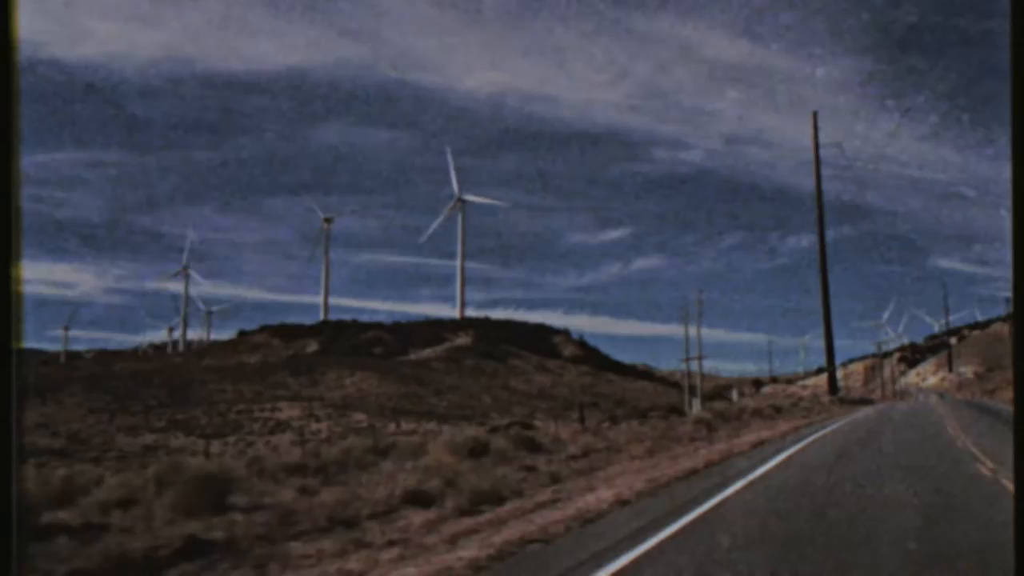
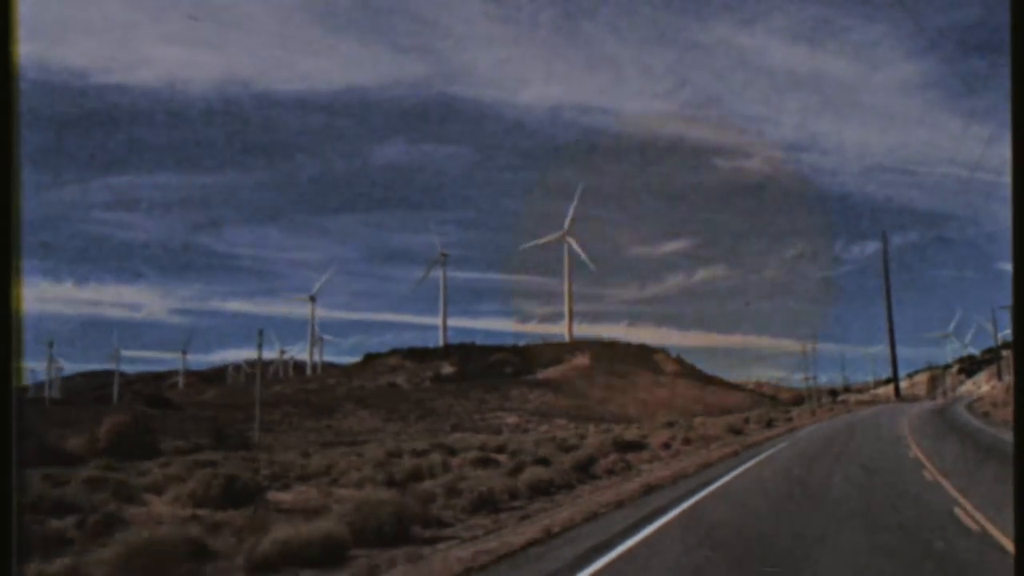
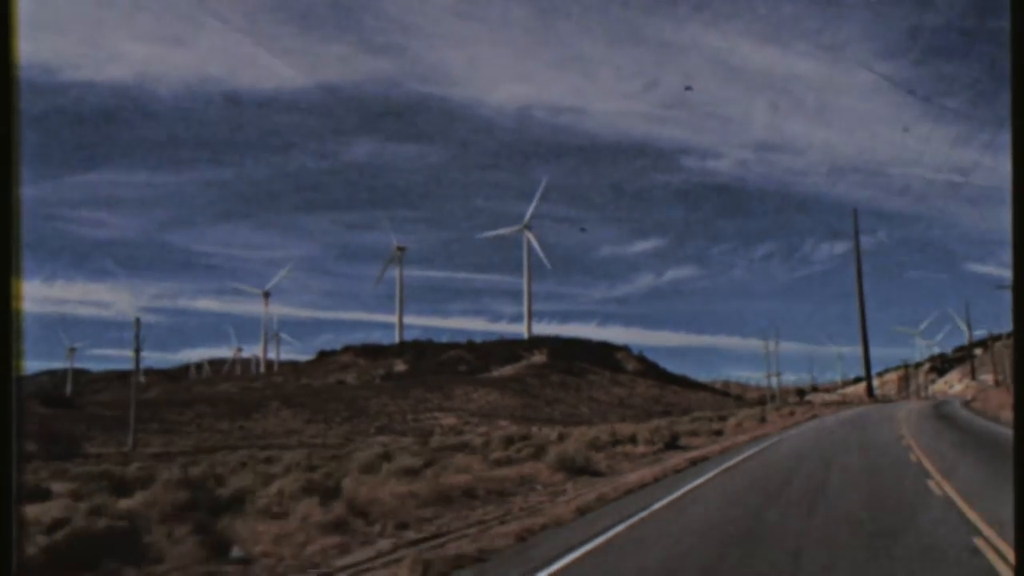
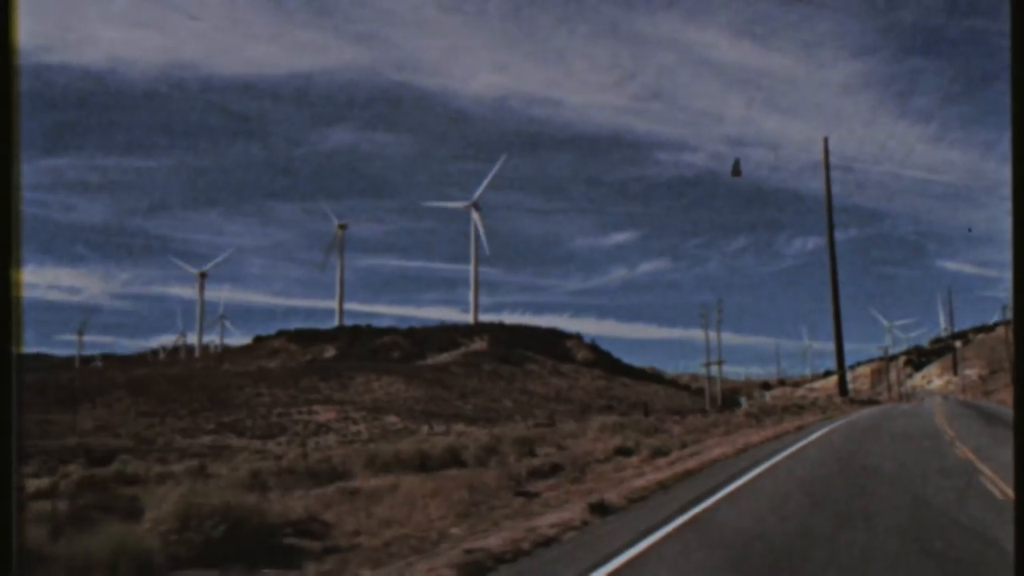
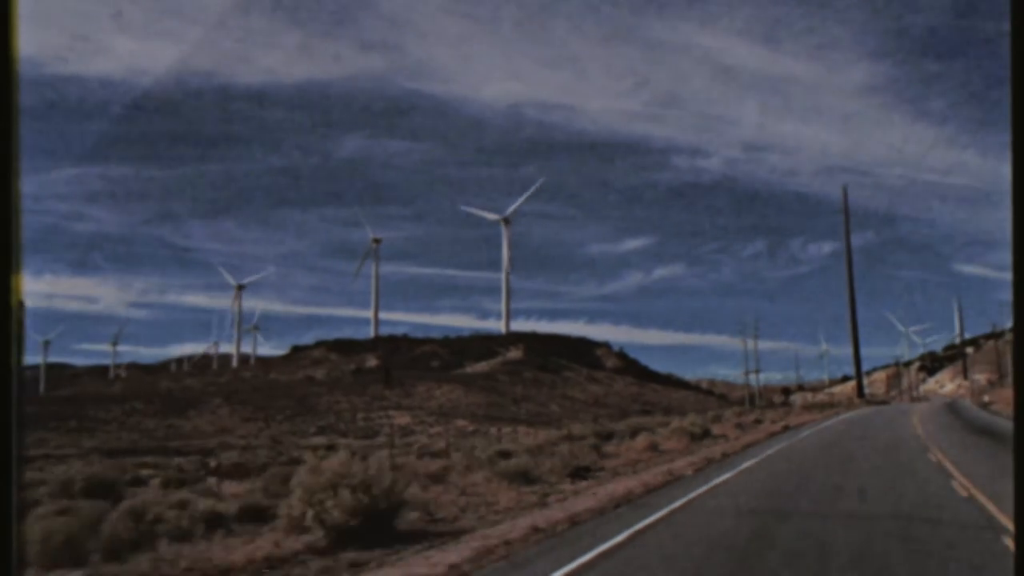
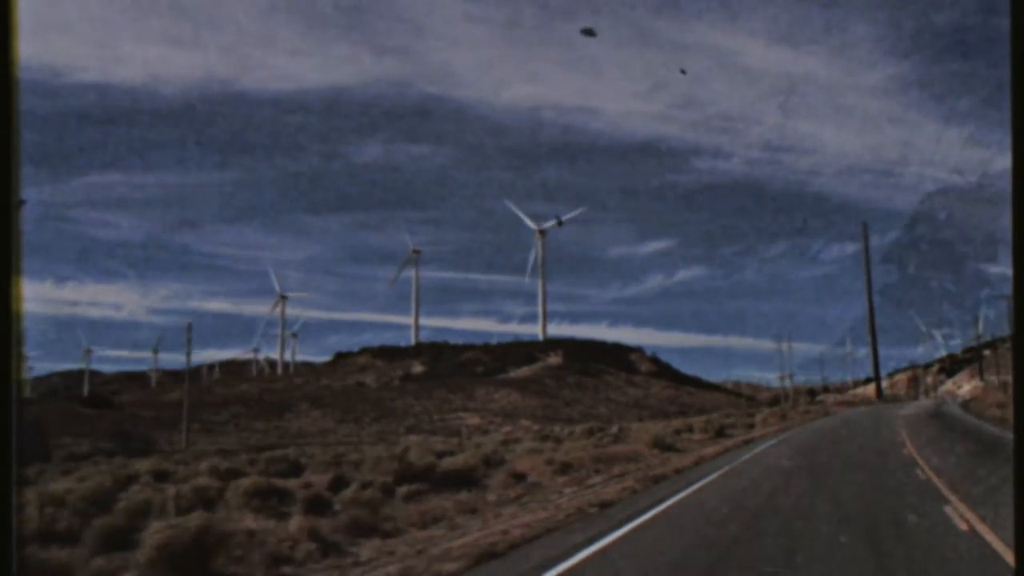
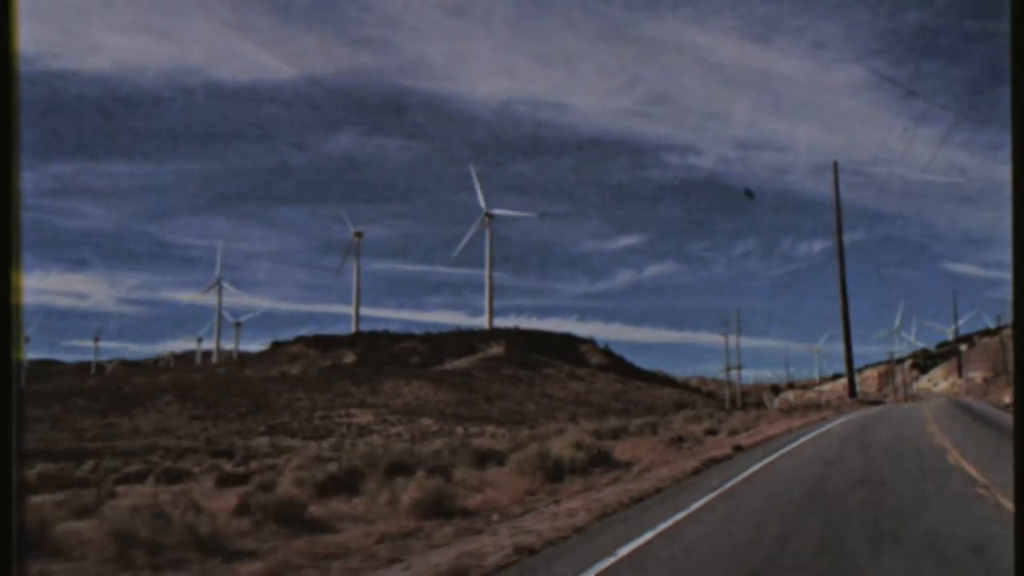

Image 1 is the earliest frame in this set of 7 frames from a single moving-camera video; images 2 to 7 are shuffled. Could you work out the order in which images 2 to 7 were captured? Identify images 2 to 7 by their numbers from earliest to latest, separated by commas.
4, 7, 5, 3, 6, 2
